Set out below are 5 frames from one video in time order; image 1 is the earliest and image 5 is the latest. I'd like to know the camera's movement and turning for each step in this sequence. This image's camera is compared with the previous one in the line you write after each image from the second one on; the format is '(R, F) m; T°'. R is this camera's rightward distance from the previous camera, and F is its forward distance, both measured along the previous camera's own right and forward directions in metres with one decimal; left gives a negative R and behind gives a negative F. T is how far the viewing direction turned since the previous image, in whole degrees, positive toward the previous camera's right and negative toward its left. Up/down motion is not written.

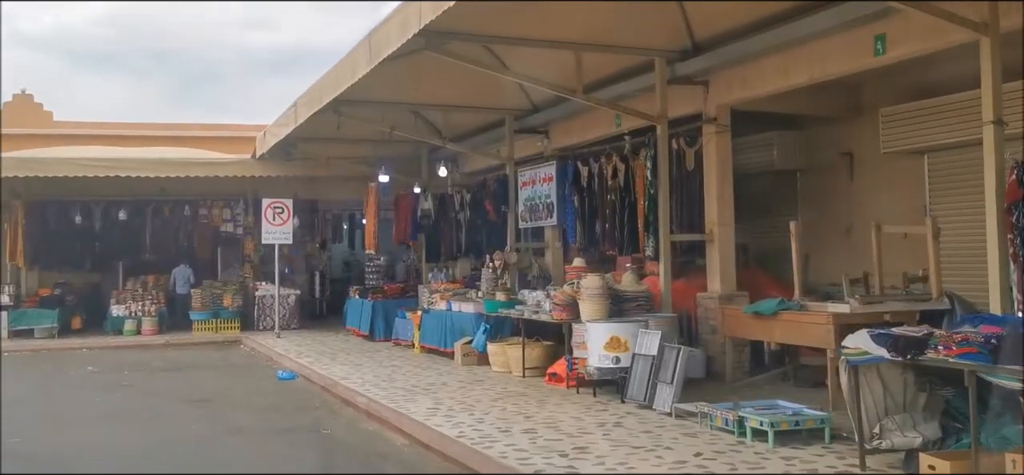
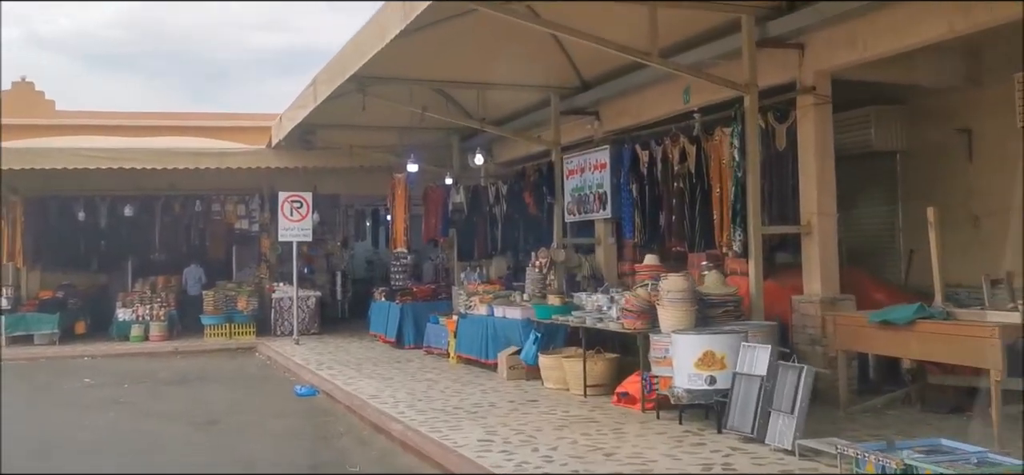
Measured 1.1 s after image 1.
(-0.3, +1.3) m; -1°
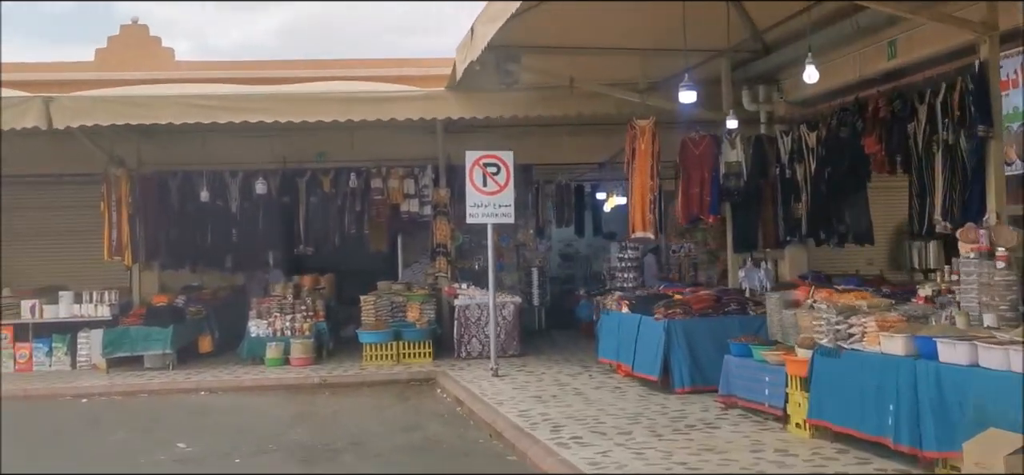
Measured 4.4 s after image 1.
(-1.5, +4.4) m; -9°
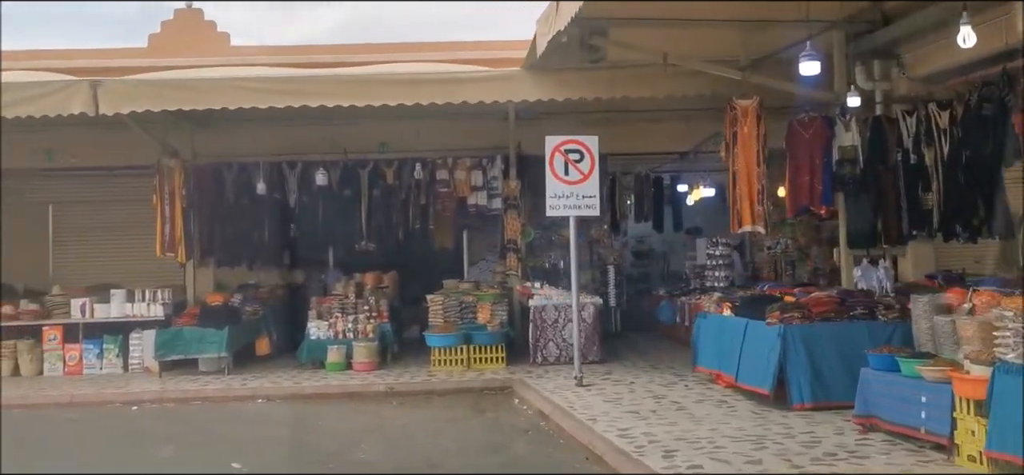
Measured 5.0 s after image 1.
(-0.3, +0.9) m; -3°
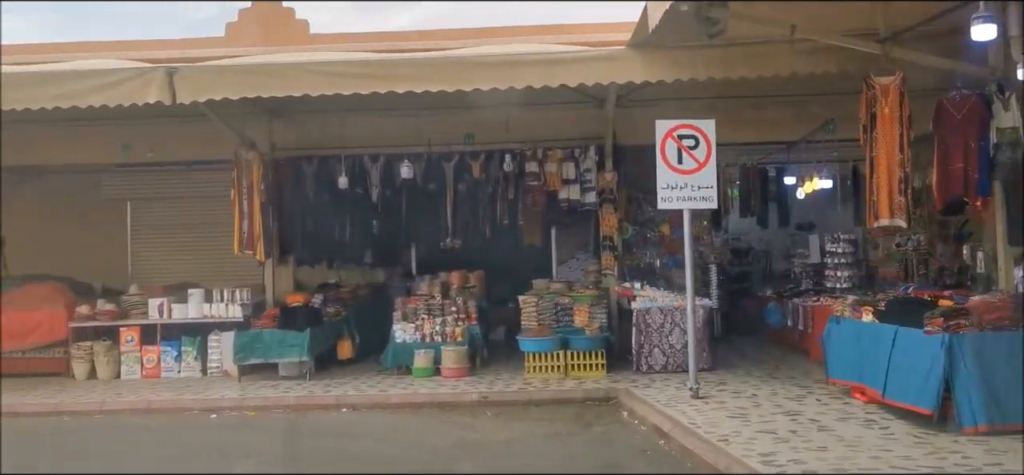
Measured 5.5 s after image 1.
(-0.3, +0.7) m; -4°
